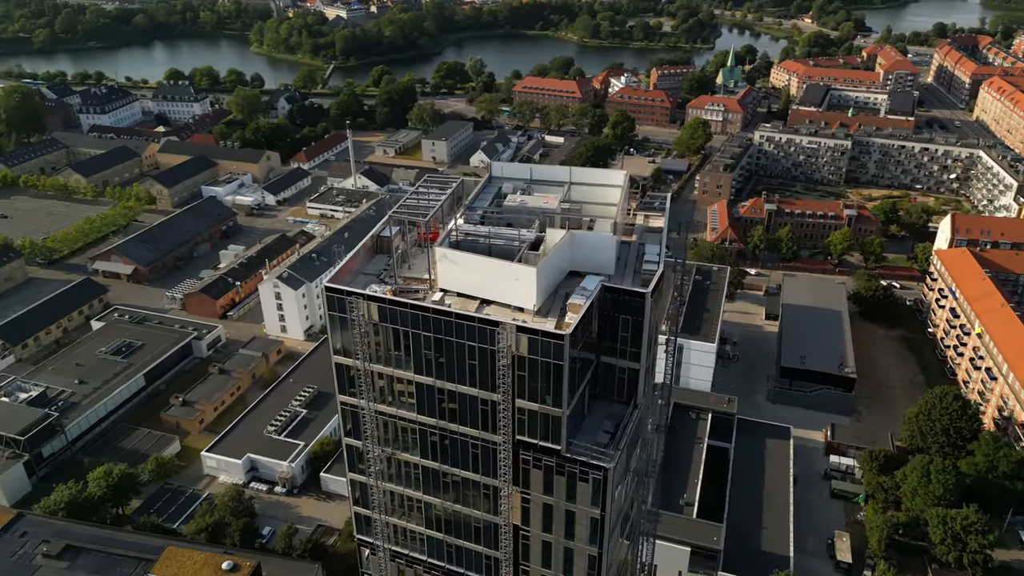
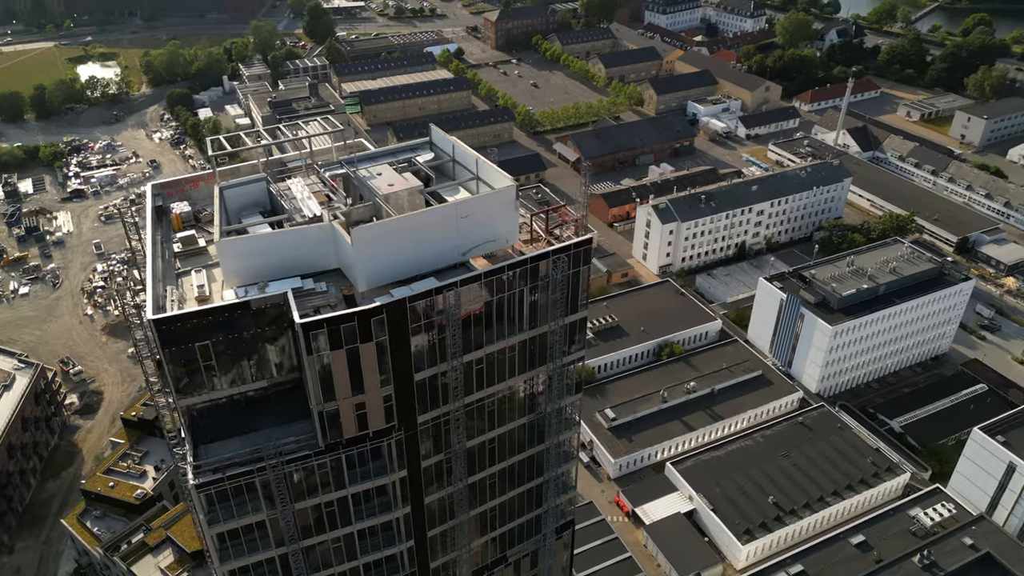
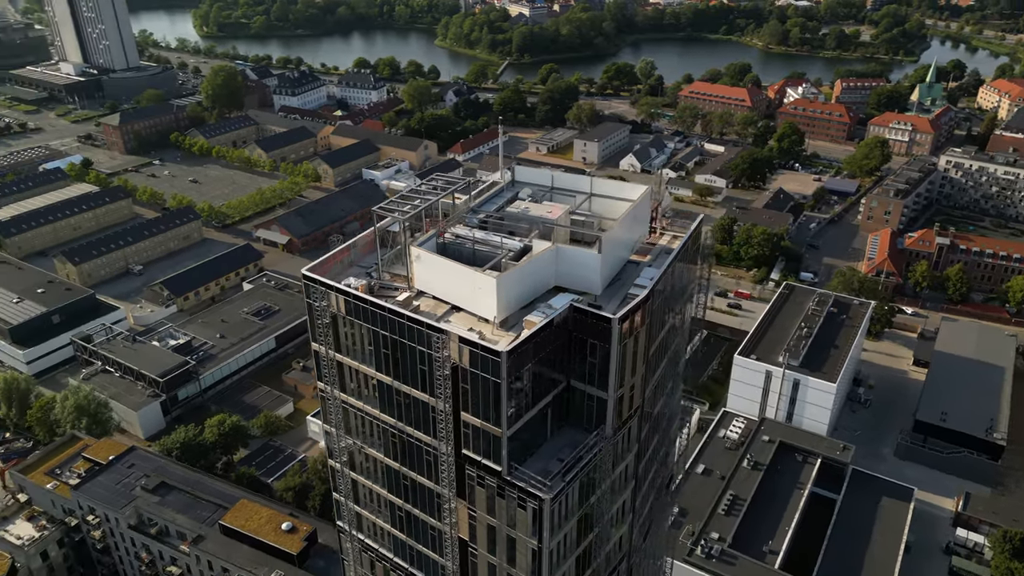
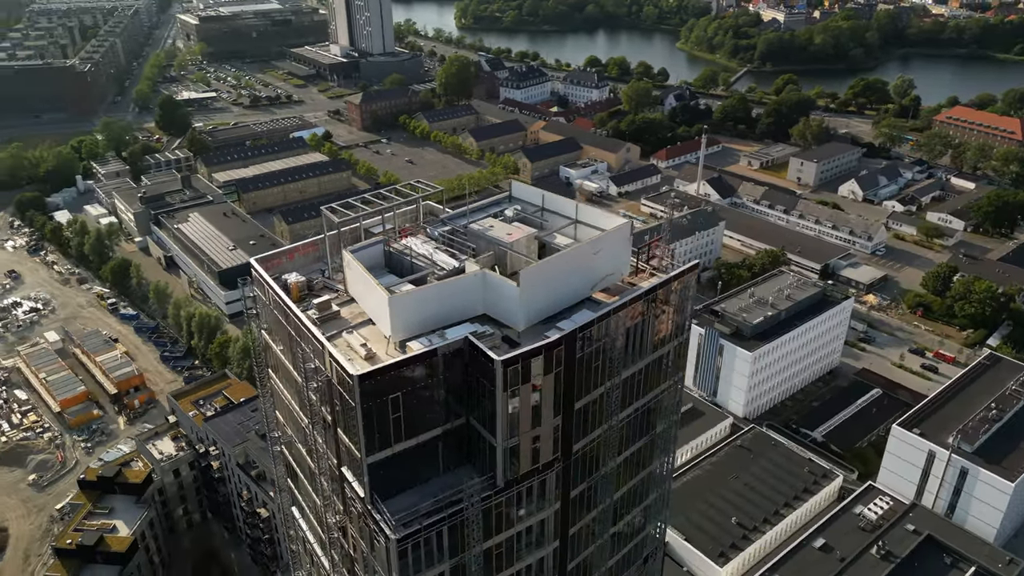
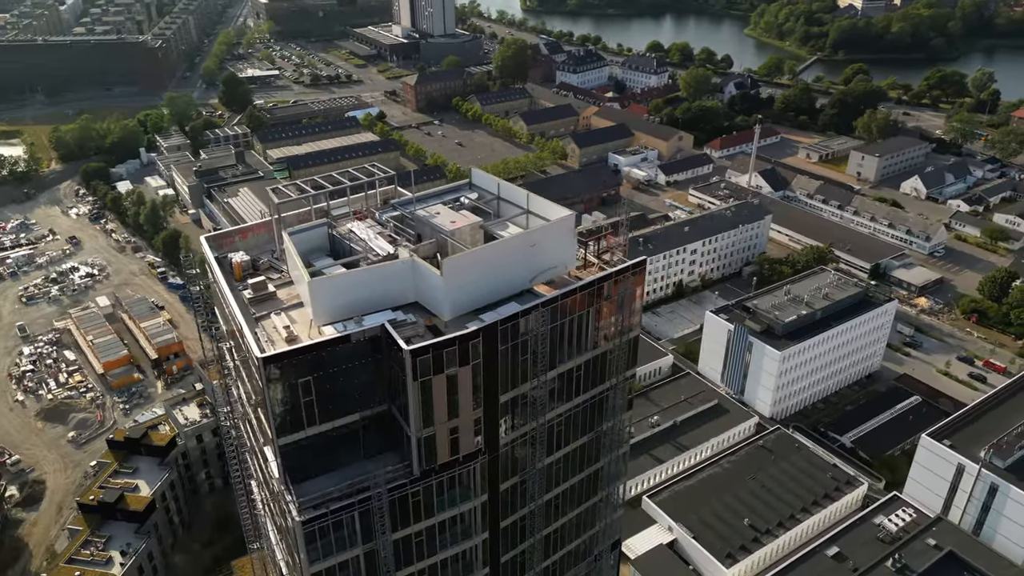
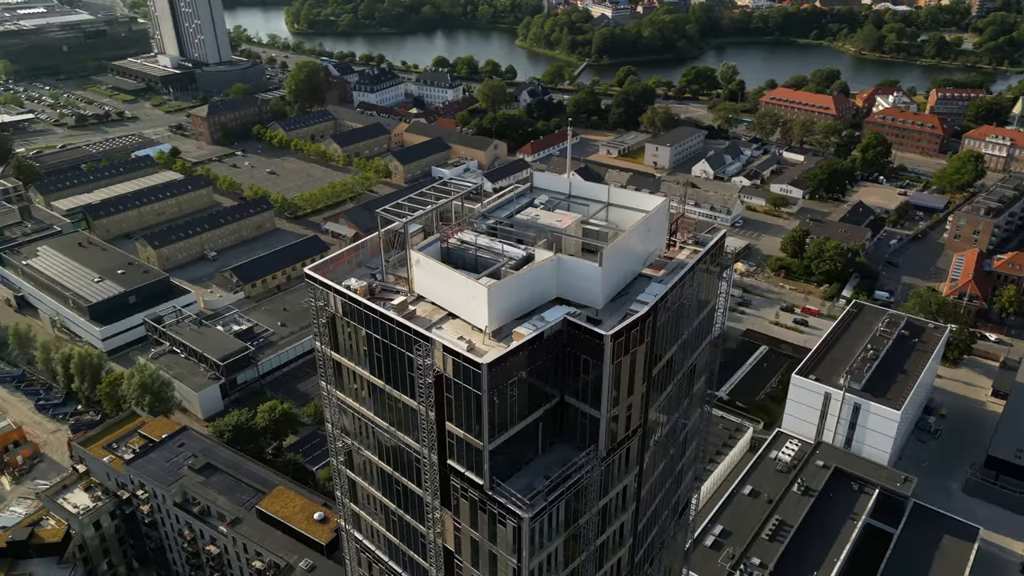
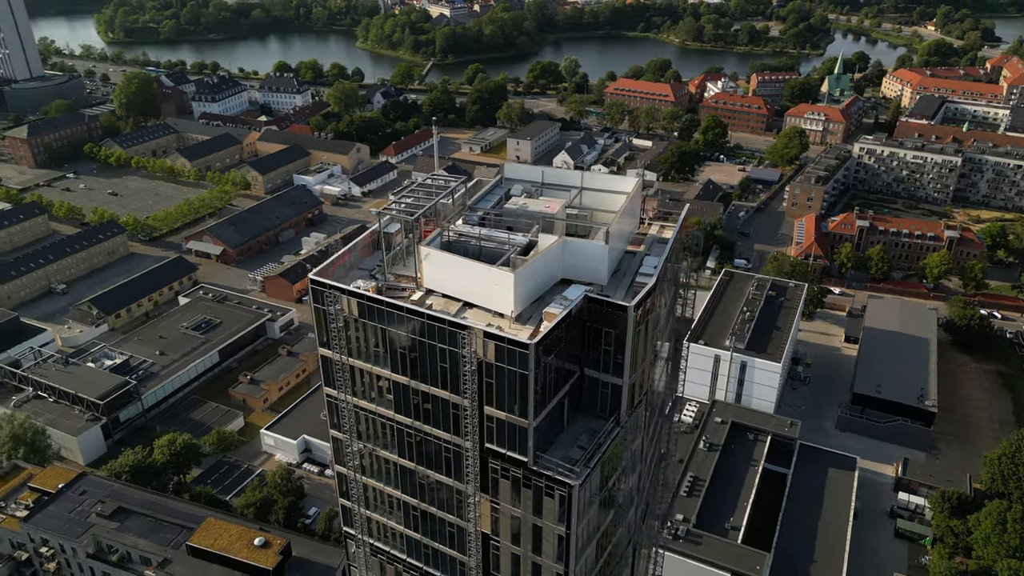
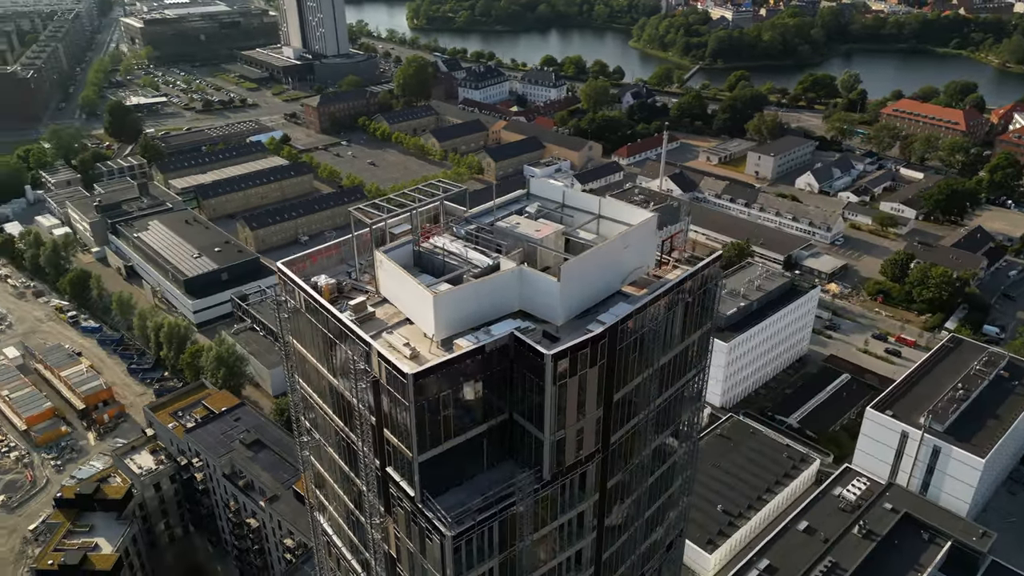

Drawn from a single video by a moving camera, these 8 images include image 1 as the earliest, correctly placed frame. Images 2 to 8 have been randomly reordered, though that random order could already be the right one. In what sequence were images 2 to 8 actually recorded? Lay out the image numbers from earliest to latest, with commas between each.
7, 3, 6, 8, 4, 5, 2
